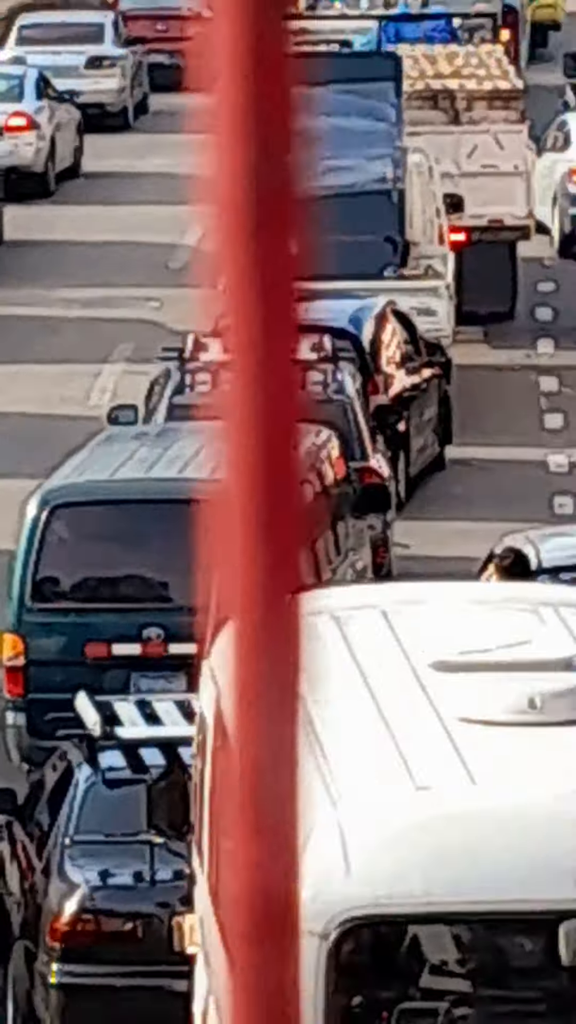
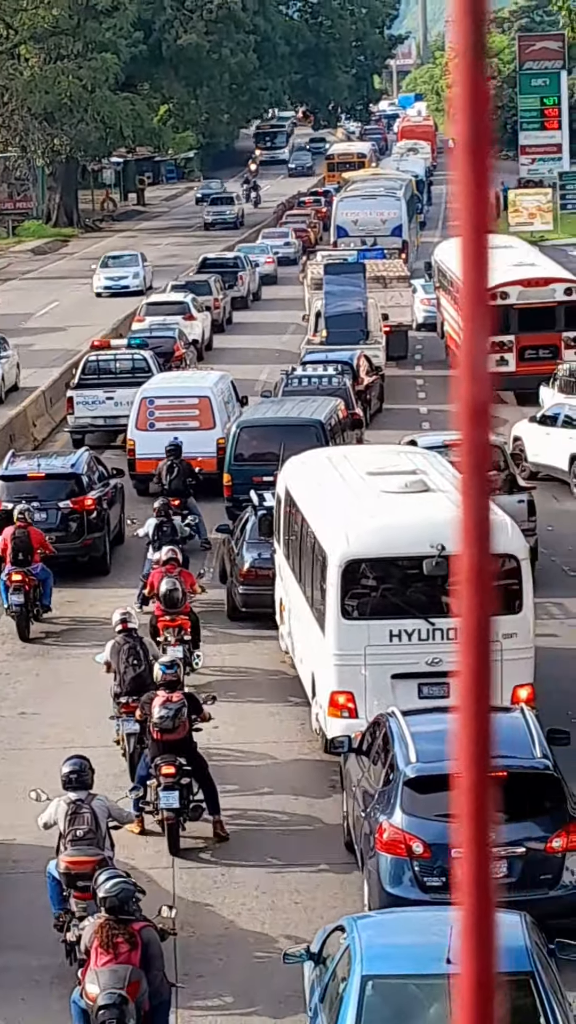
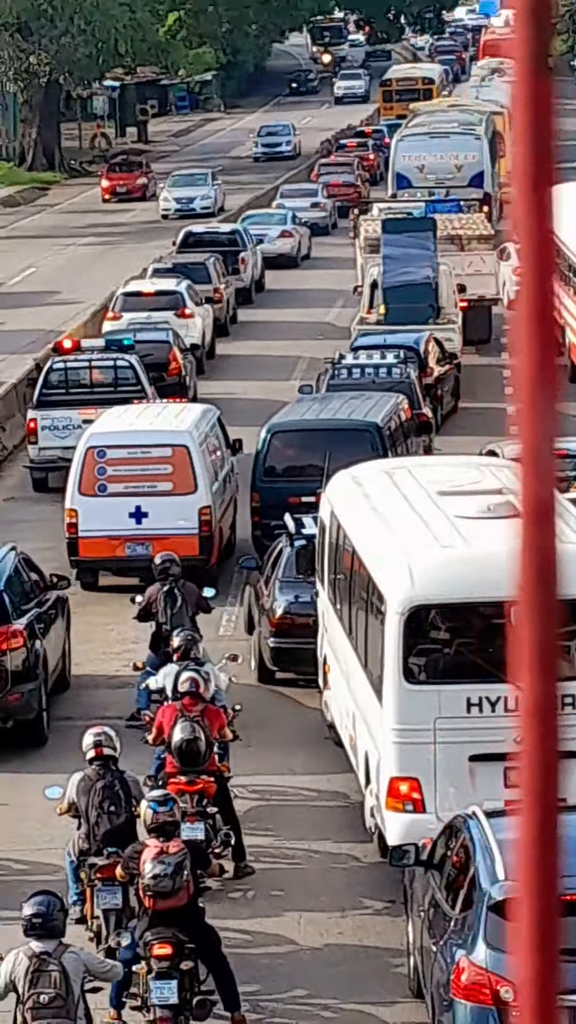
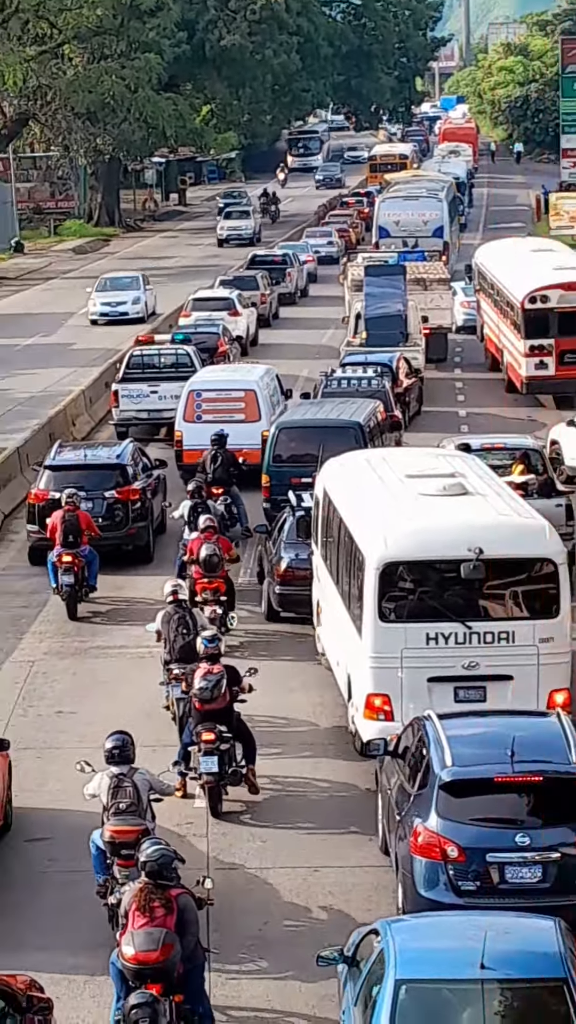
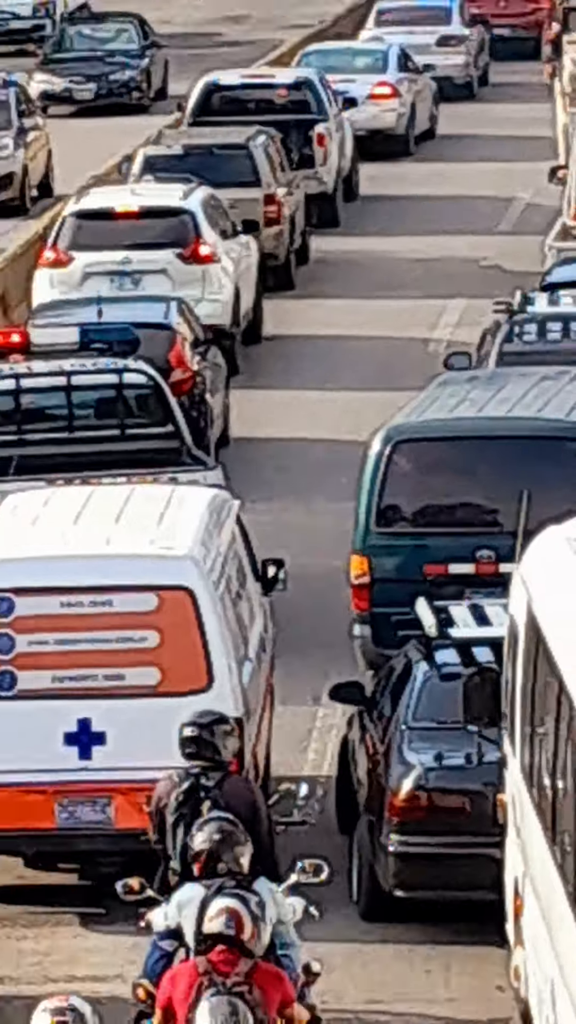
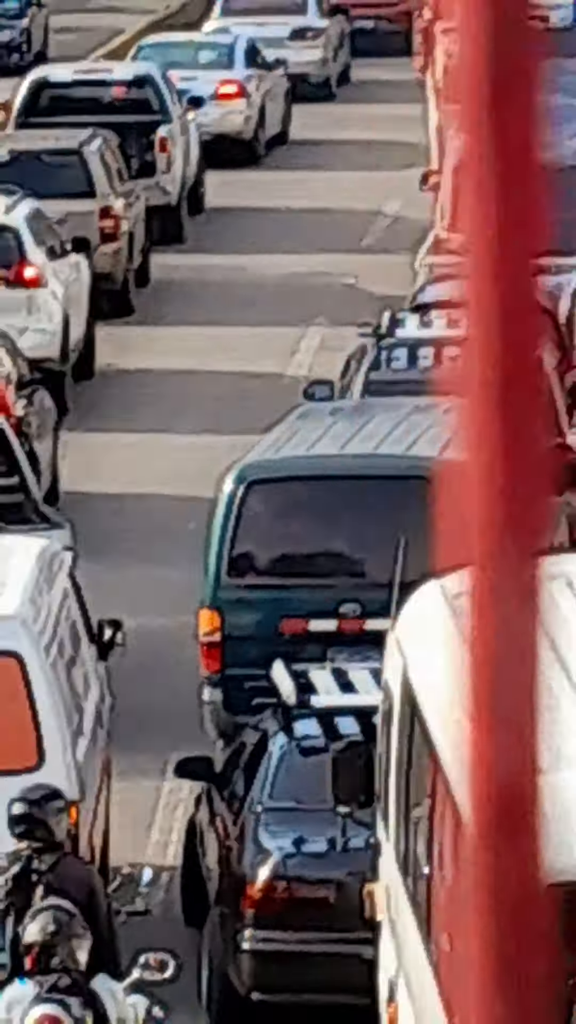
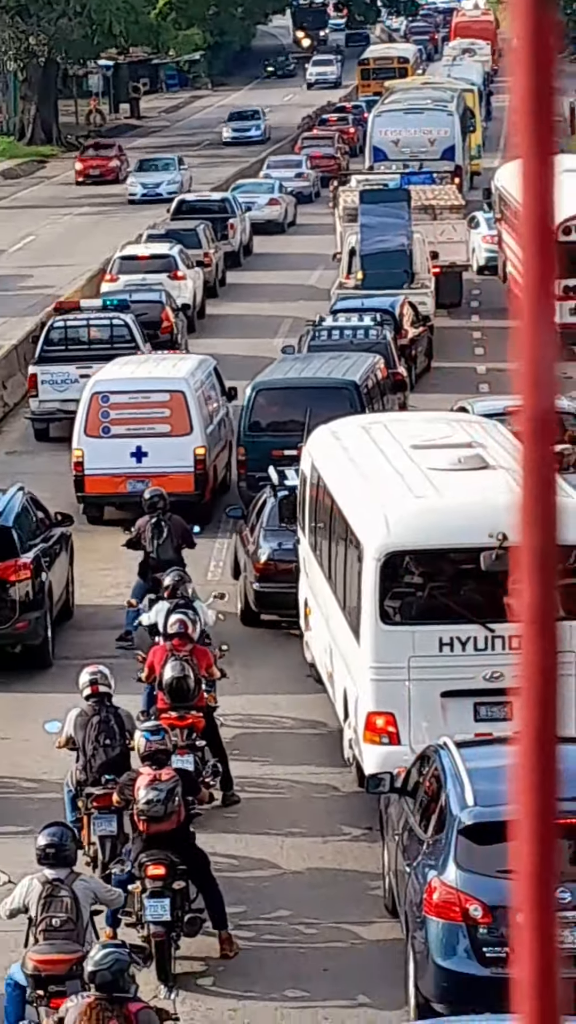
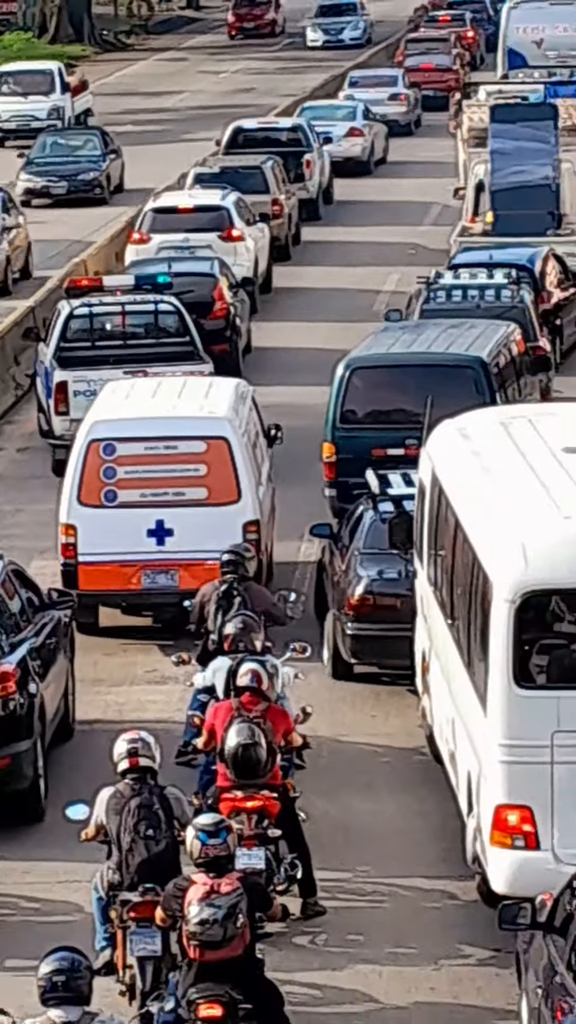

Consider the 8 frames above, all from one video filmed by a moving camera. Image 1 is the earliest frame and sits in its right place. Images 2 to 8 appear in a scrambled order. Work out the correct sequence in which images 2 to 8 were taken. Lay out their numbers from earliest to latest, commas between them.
6, 5, 8, 3, 7, 2, 4
